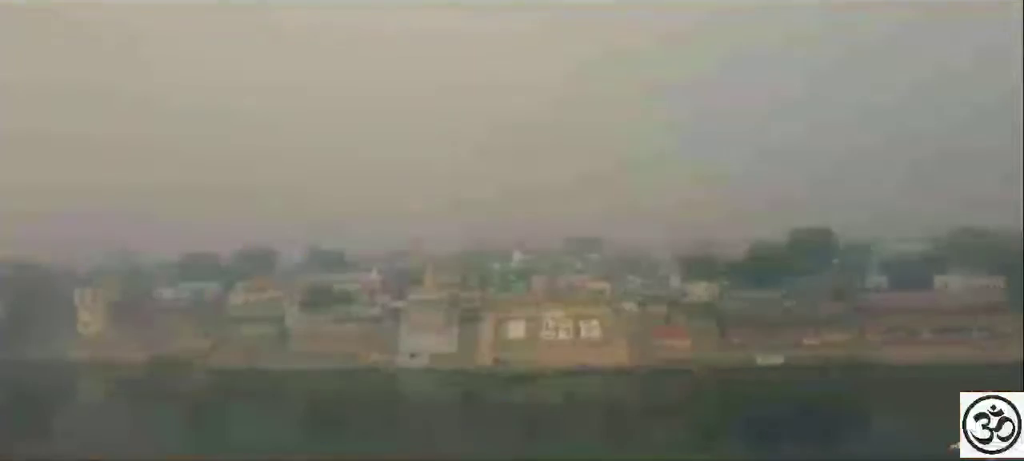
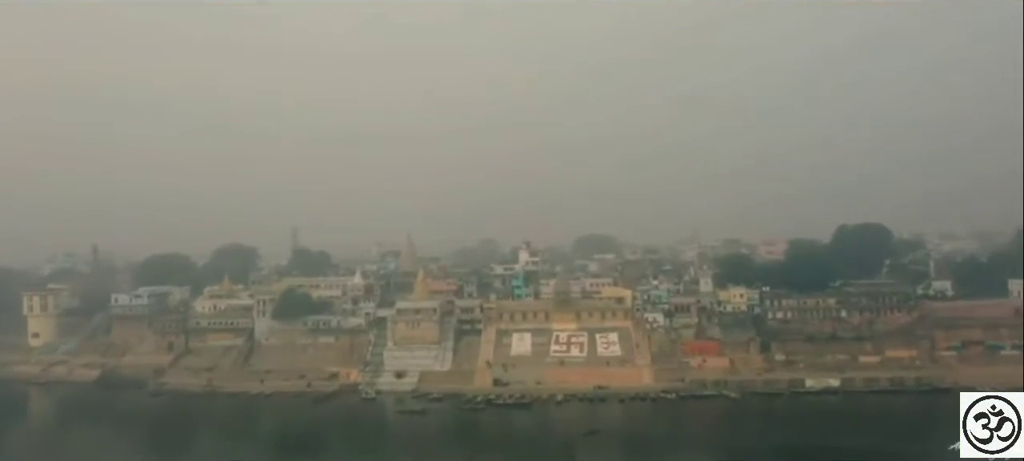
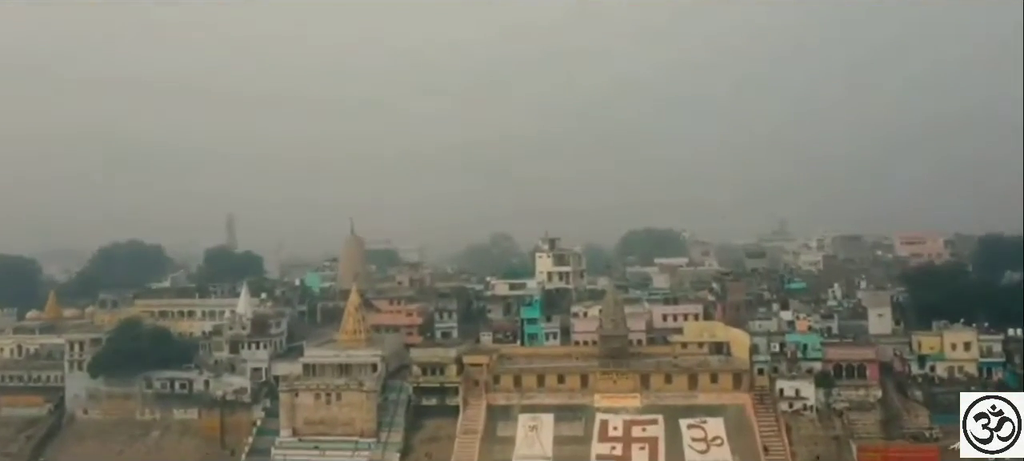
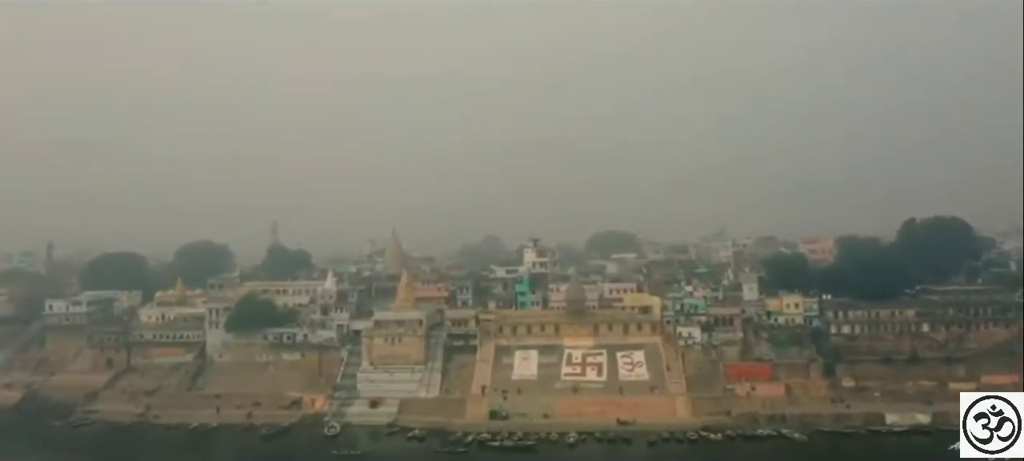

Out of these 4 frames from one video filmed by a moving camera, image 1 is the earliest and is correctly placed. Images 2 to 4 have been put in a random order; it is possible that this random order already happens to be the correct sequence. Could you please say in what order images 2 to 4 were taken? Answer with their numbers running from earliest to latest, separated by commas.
2, 4, 3
